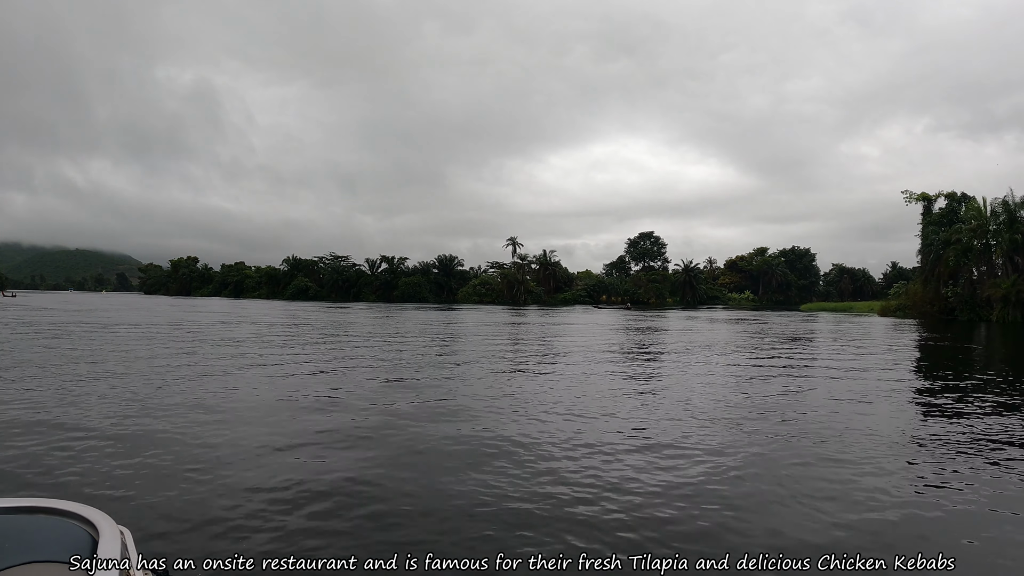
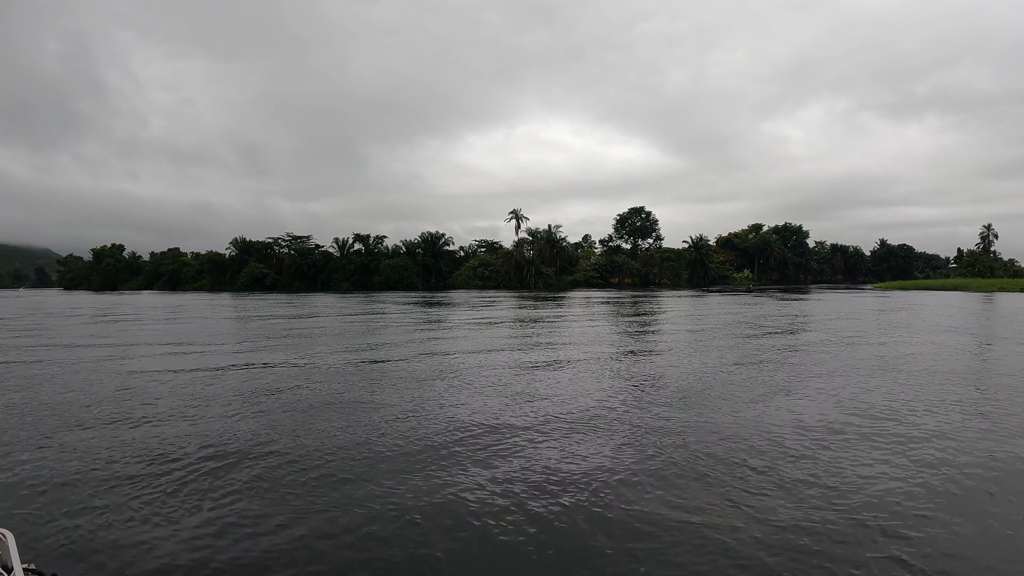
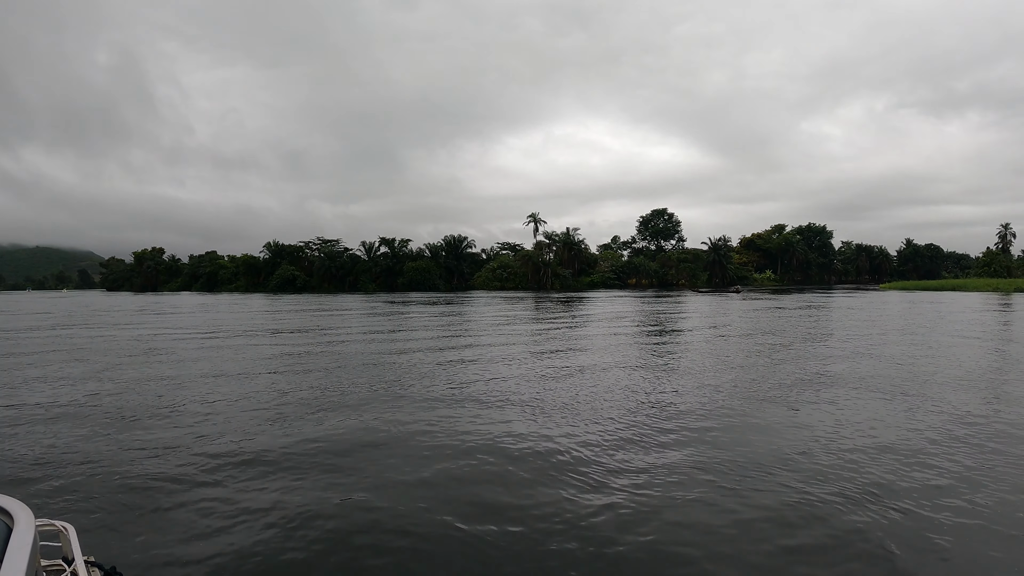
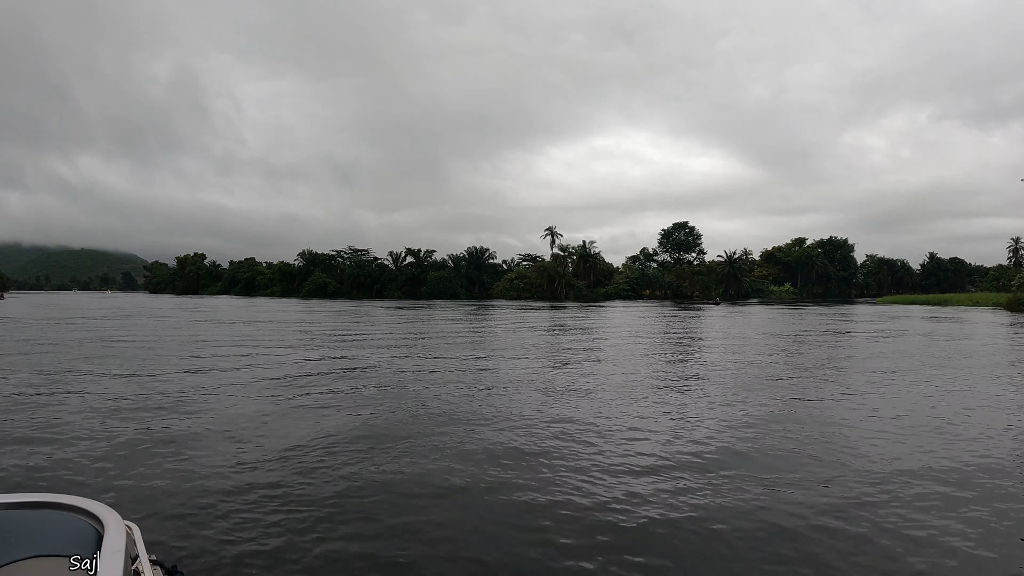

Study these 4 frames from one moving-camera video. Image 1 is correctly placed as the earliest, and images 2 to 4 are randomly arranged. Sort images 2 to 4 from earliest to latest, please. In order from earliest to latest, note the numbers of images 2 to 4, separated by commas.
4, 3, 2
